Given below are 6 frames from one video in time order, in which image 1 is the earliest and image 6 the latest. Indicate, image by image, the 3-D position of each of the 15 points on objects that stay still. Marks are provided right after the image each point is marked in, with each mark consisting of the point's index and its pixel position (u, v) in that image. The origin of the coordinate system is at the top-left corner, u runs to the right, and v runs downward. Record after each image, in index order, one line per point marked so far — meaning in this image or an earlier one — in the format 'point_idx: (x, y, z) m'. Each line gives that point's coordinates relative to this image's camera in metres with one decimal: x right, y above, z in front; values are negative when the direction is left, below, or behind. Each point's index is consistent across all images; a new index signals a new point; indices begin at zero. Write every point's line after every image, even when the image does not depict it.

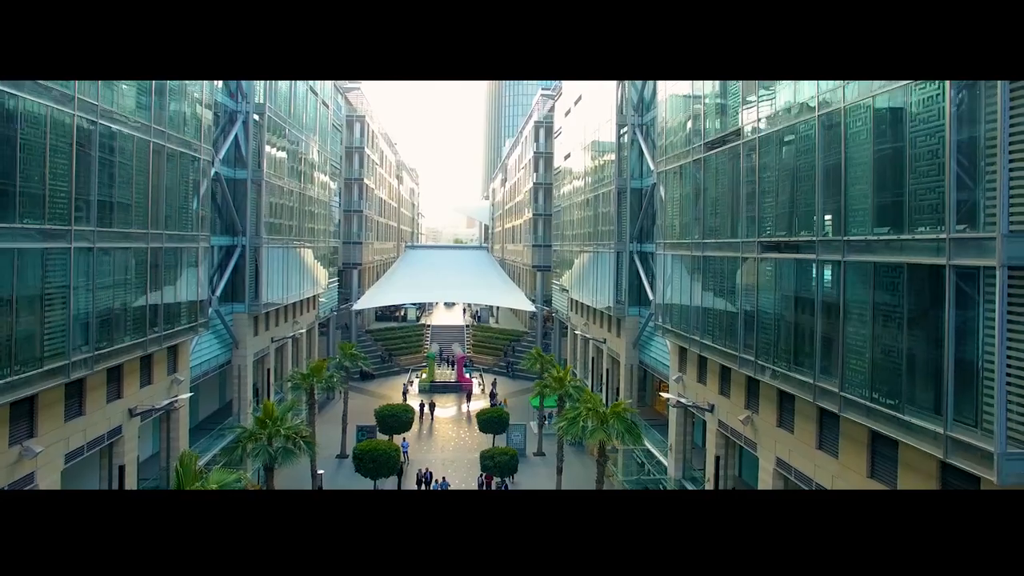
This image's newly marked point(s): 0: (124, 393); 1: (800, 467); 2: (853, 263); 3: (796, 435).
0: (-8.2, -2.2, +13.9) m
1: (+5.0, -3.1, +11.5) m
2: (+5.1, +0.4, +9.8) m
3: (+5.0, -2.6, +11.6) m
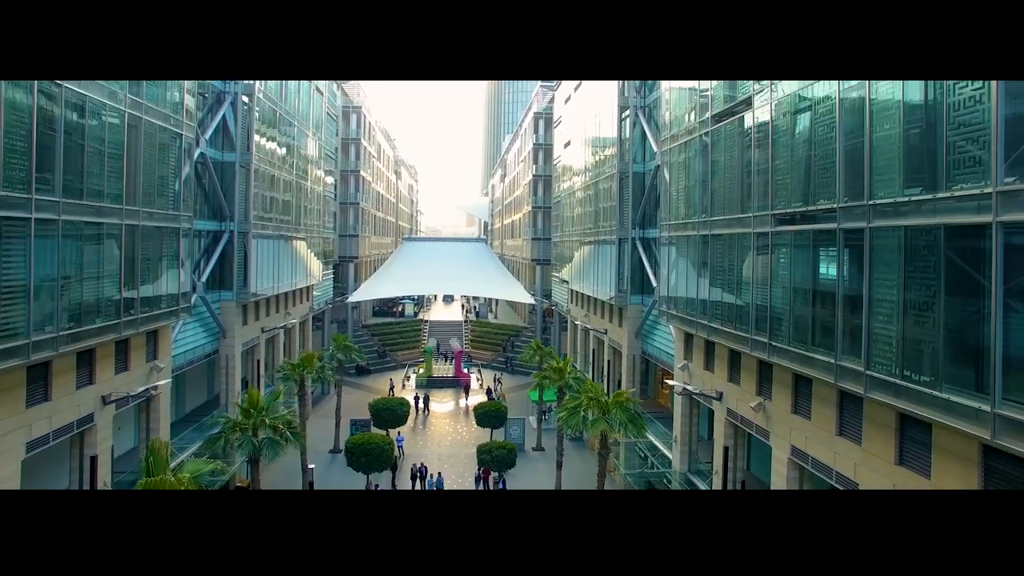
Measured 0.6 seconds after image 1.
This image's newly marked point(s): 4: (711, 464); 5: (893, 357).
0: (-8.3, -1.8, +13.0) m
1: (+5.0, -2.7, +10.7) m
2: (+5.0, +0.8, +9.0) m
3: (+5.0, -2.2, +10.8) m
4: (+5.1, -4.6, +16.8) m
5: (+5.0, -0.9, +8.6) m
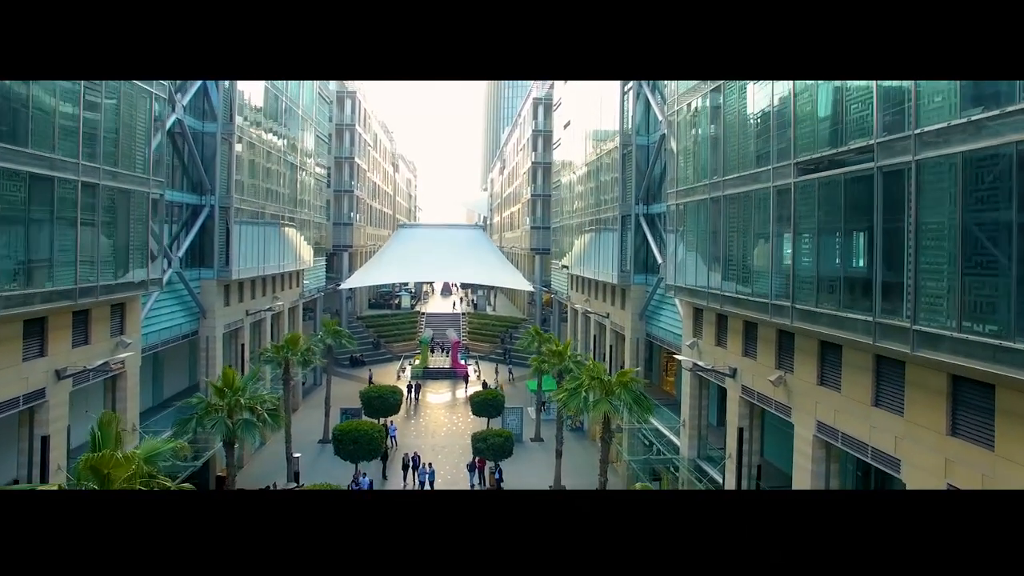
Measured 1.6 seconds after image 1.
0: (-8.4, -1.1, +11.9) m
1: (+4.9, -2.0, +9.5) m
2: (+4.9, +1.5, +7.8) m
3: (+4.9, -1.5, +9.6) m
4: (+5.0, -3.9, +15.6) m
5: (+4.9, -0.2, +7.4) m
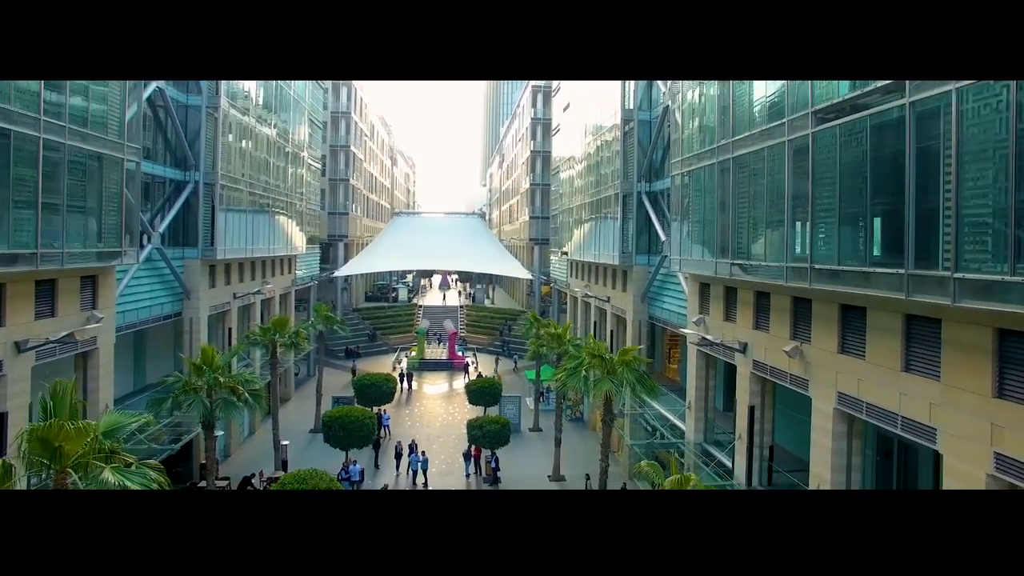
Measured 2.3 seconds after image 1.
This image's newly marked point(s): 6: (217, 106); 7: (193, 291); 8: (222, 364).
0: (-8.5, -0.5, +11.0) m
1: (+4.8, -1.5, +8.7) m
2: (+4.8, +2.0, +6.9) m
3: (+4.8, -0.9, +8.8) m
4: (+4.9, -3.3, +14.8) m
5: (+4.8, +0.3, +6.6) m
6: (-9.0, +5.6, +20.0) m
7: (-9.4, -0.1, +19.4) m
8: (-6.4, -1.7, +14.5) m
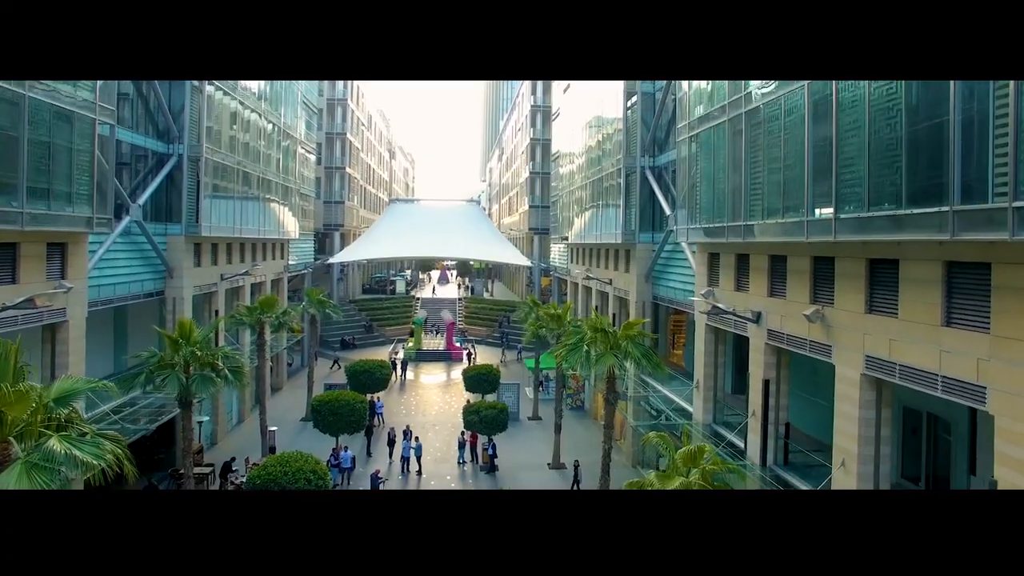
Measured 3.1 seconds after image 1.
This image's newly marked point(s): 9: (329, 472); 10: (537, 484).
0: (-8.5, +0.1, +10.2) m
1: (+4.7, -0.9, +7.8) m
2: (+4.8, +2.6, +6.1) m
3: (+4.7, -0.3, +7.9) m
4: (+4.9, -2.7, +14.0) m
5: (+4.8, +1.0, +5.7) m
6: (-9.1, +6.2, +19.2) m
7: (-9.5, +0.5, +18.5) m
8: (-6.4, -1.1, +13.6) m
9: (-4.0, -4.0, +14.2) m
10: (+0.7, -5.4, +18.2) m
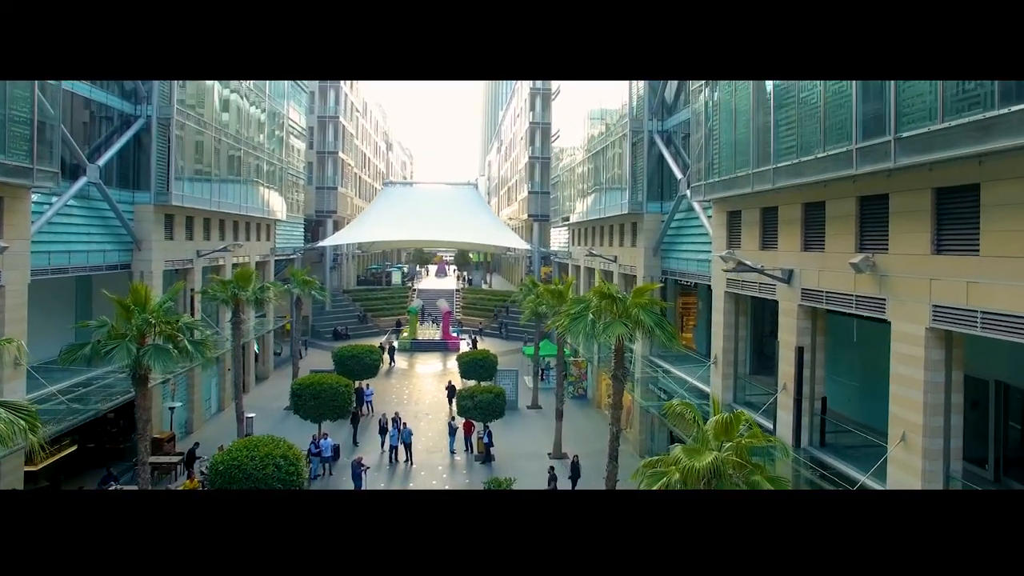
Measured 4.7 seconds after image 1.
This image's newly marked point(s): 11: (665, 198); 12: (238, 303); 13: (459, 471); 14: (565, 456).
0: (-8.6, +0.8, +8.7) m
1: (+4.6, -0.2, +6.3) m
2: (+4.7, +3.3, +4.6) m
3: (+4.6, +0.4, +6.4) m
4: (+4.8, -2.0, +12.5) m
5: (+4.7, +1.6, +4.2) m
6: (-9.2, +6.9, +17.7) m
7: (-9.6, +1.2, +17.0) m
8: (-6.5, -0.4, +12.1) m
9: (-4.1, -3.3, +12.7) m
10: (+0.6, -4.7, +16.7) m
11: (+4.3, +2.5, +18.6) m
12: (-7.6, -0.5, +18.4) m
13: (-1.3, -4.7, +16.7) m
14: (+1.5, -4.6, +17.9) m
